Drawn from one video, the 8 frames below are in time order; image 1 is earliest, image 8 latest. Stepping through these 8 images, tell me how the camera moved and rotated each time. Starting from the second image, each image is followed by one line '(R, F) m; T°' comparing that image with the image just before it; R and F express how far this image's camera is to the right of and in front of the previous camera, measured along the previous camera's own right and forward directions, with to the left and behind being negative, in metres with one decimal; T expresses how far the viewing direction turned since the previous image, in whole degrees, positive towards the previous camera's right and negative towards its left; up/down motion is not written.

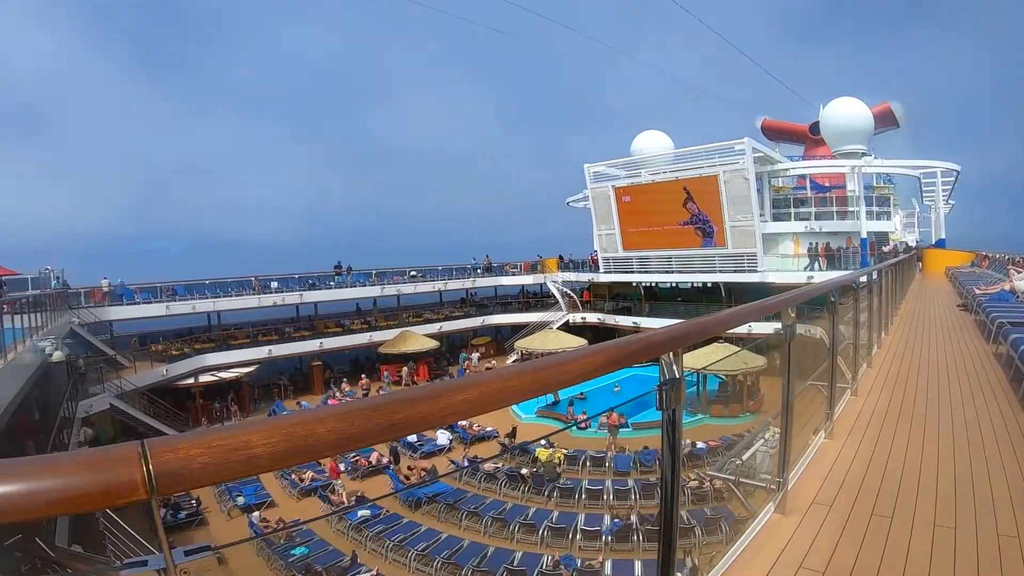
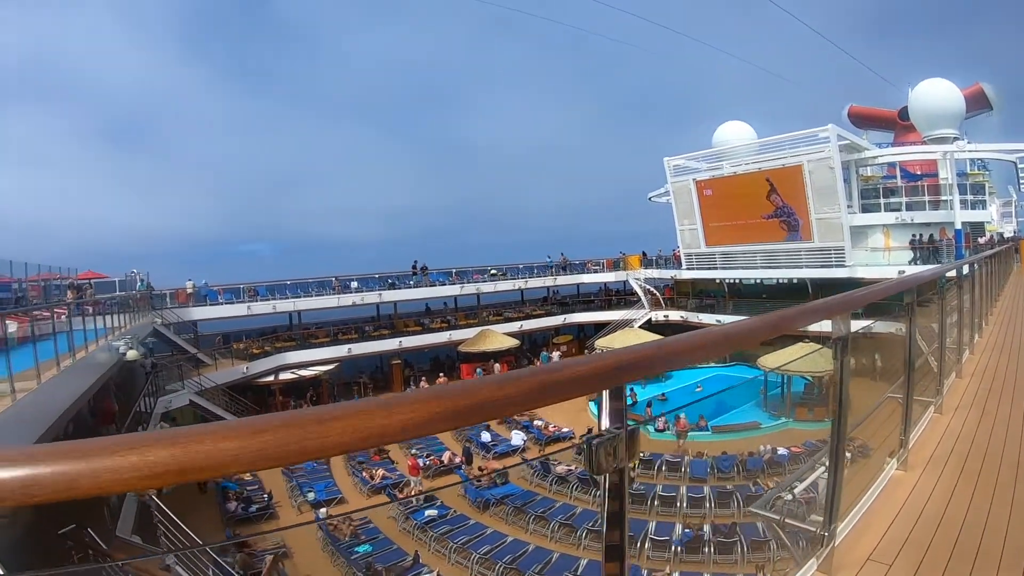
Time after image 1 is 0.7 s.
(0.0, 0.0) m; -6°
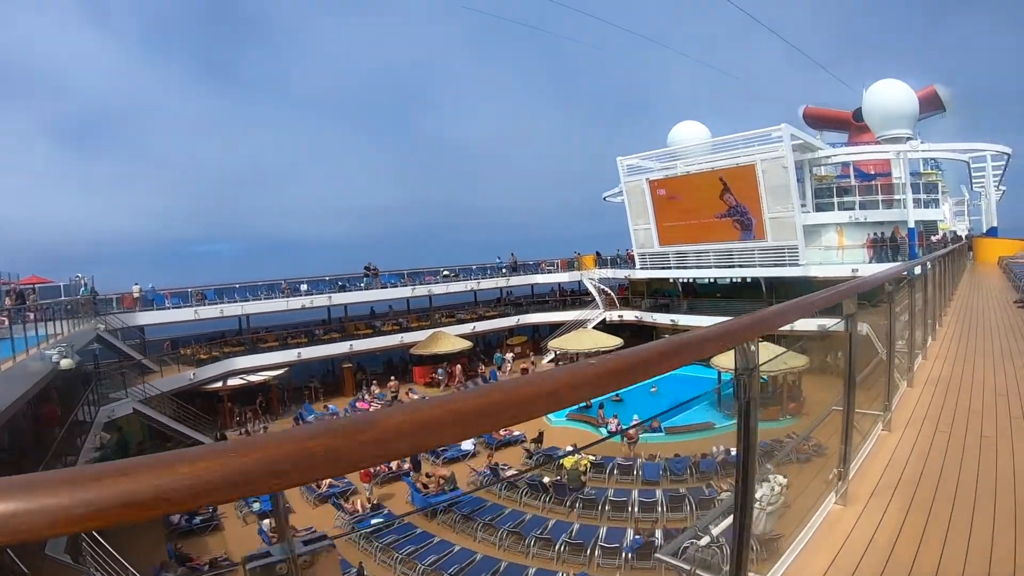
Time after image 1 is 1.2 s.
(+0.4, +0.1) m; +2°
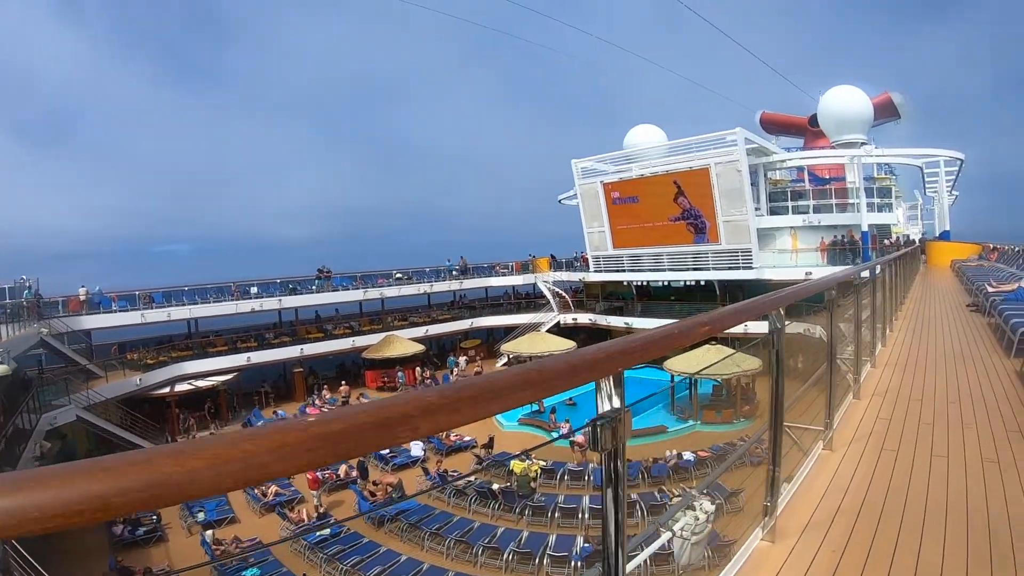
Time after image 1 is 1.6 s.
(+0.4, +0.1) m; +2°
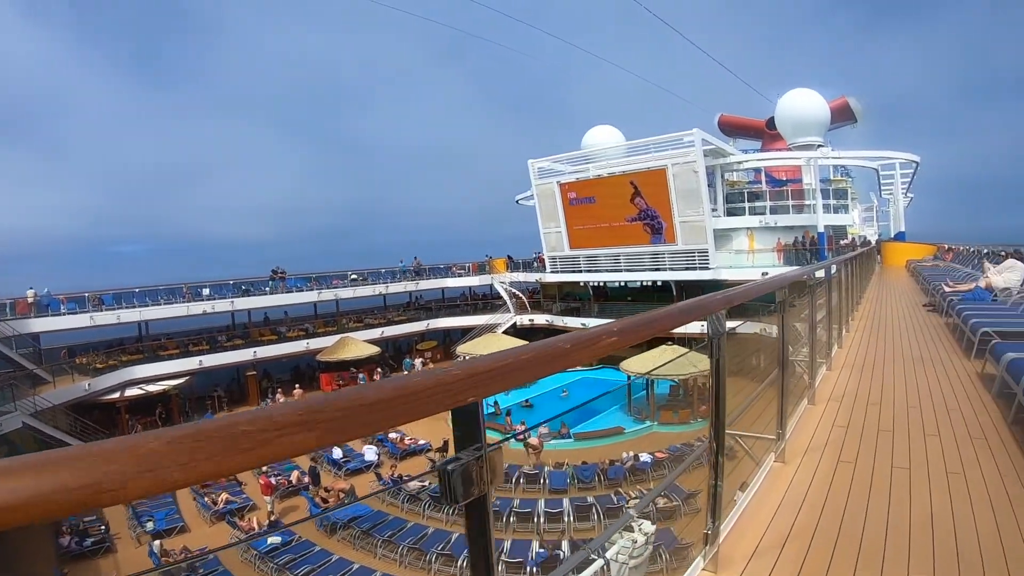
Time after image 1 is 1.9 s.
(+0.3, 0.0) m; +2°
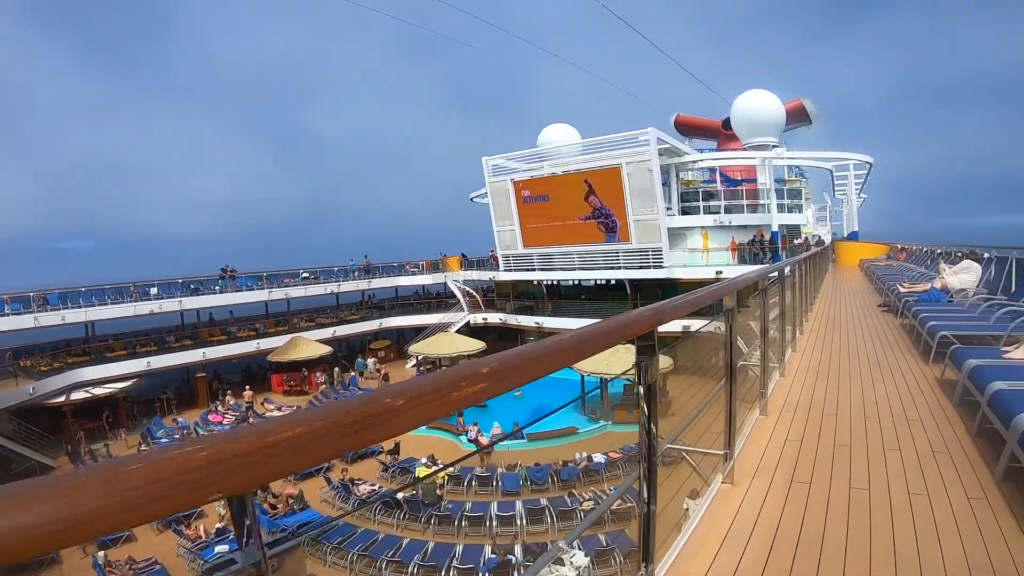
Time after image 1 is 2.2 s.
(+0.3, 0.0) m; +2°
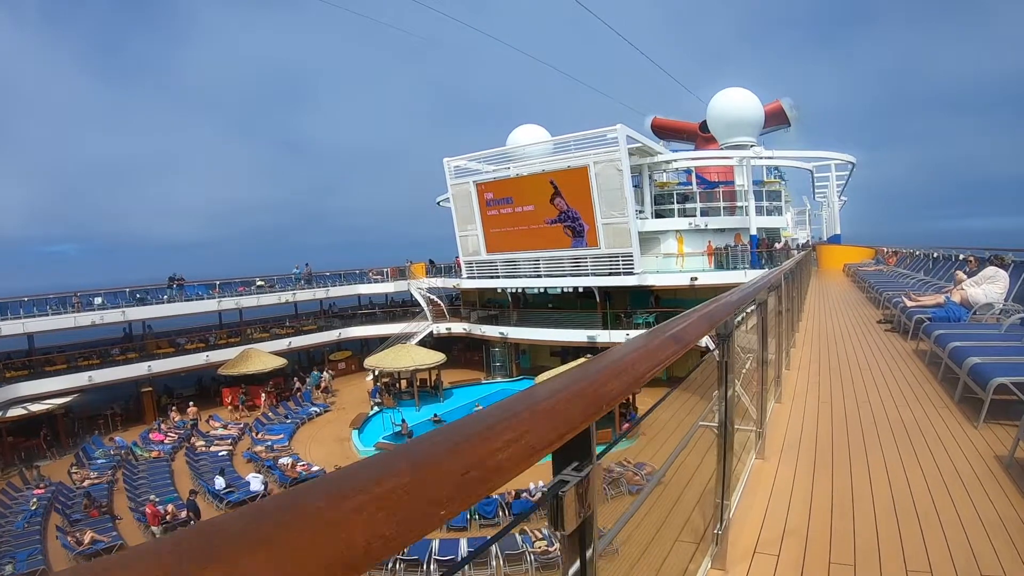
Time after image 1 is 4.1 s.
(+0.3, +0.3) m; +1°
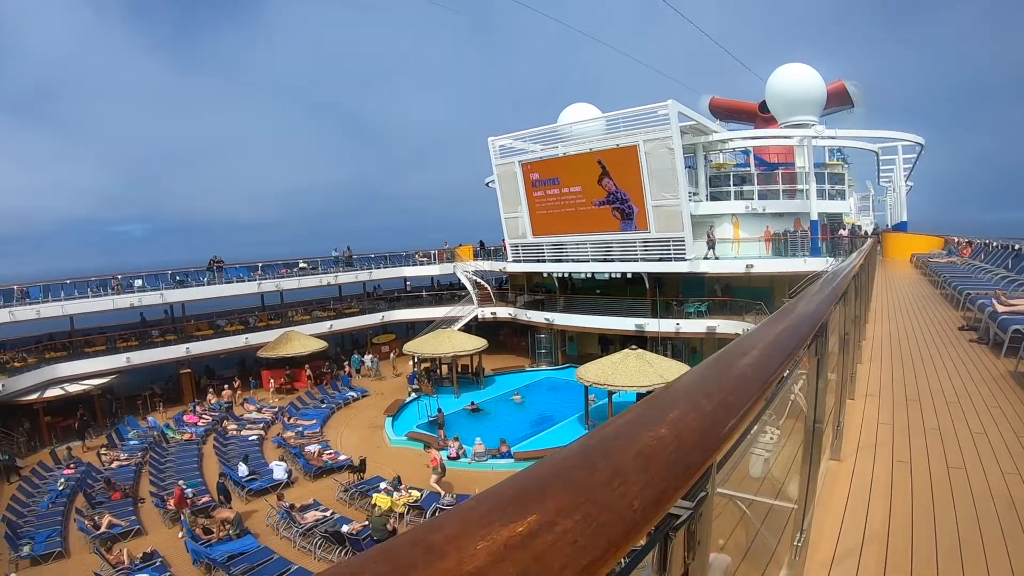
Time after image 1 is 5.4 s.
(-0.1, +0.3) m; -3°
